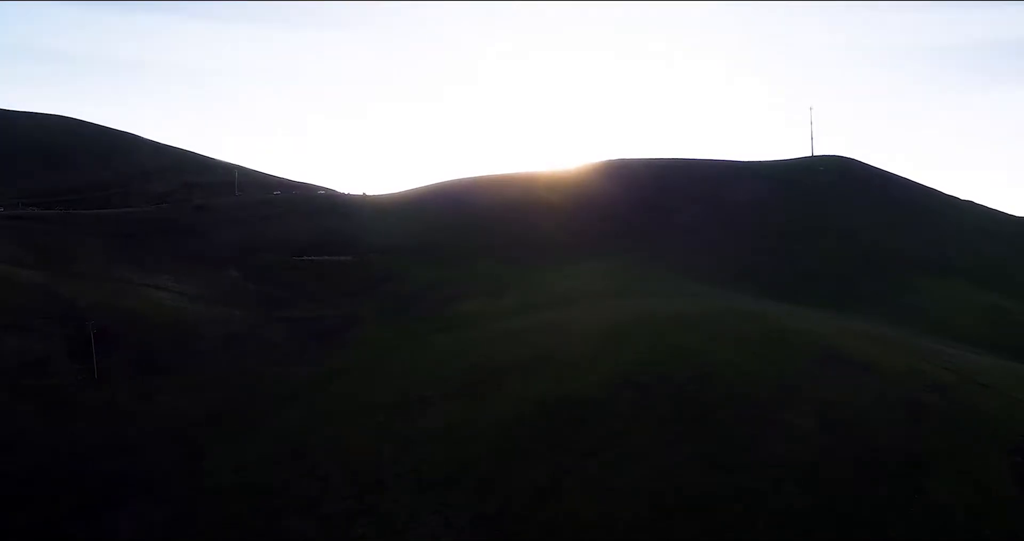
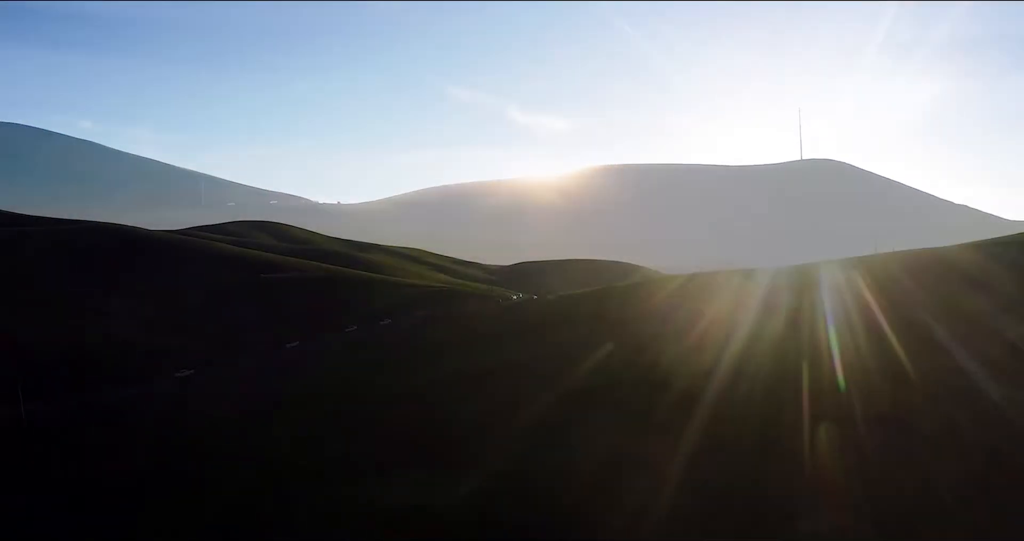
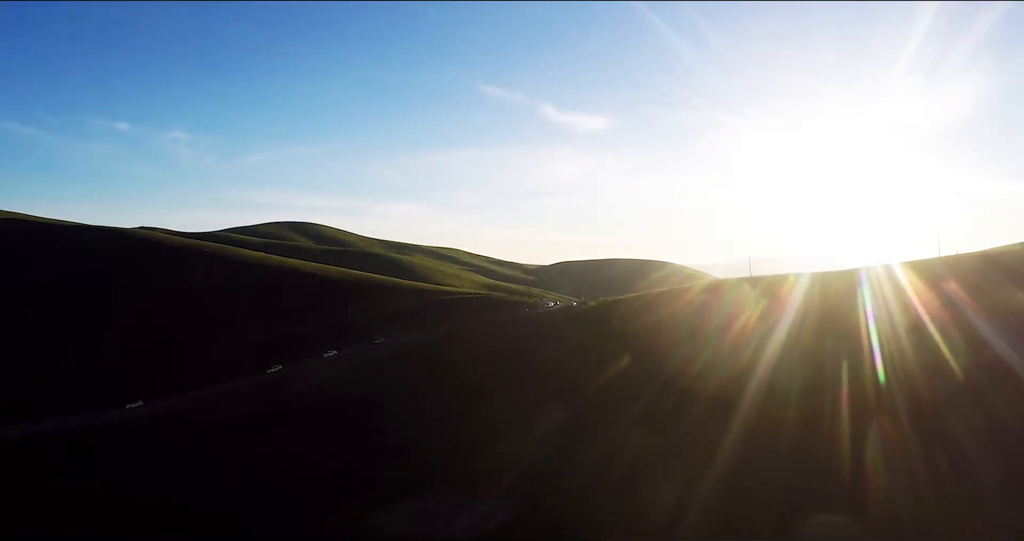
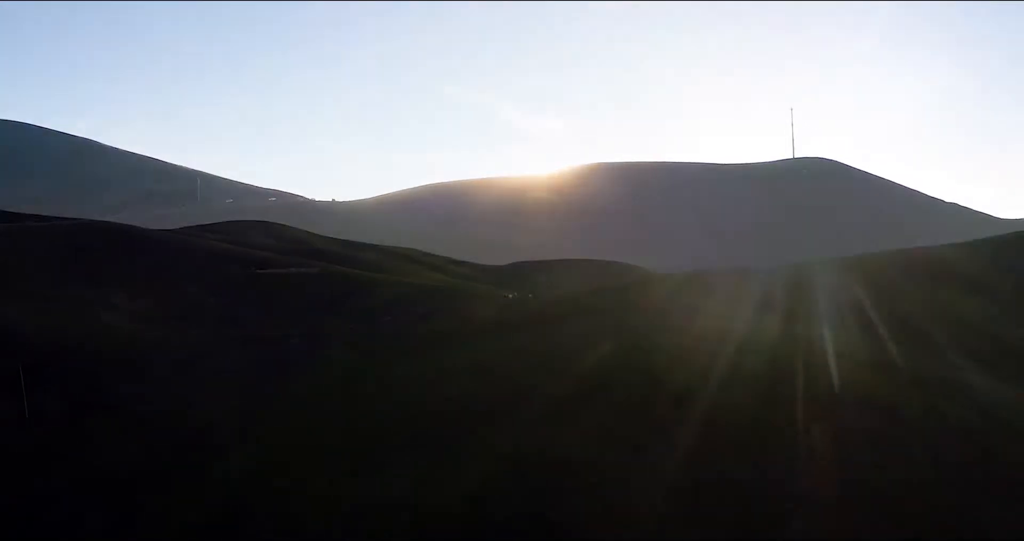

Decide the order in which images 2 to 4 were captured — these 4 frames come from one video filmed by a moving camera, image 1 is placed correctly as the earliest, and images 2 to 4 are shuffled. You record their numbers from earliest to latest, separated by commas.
4, 2, 3
